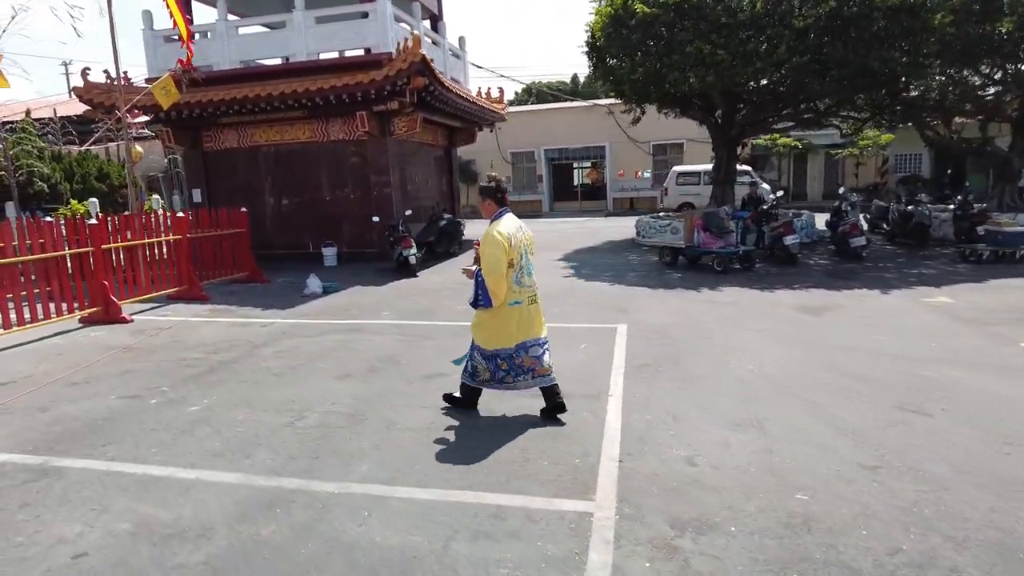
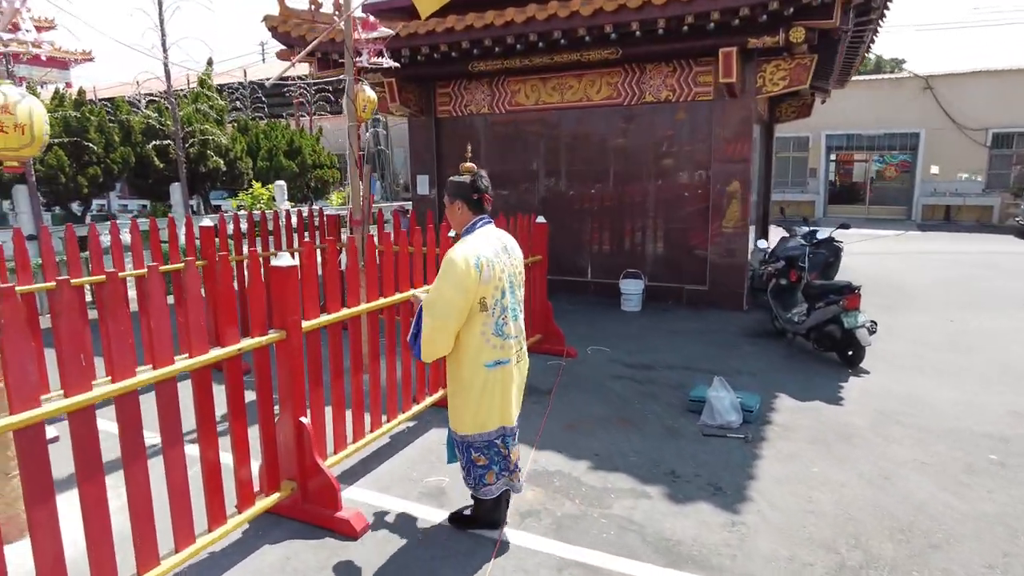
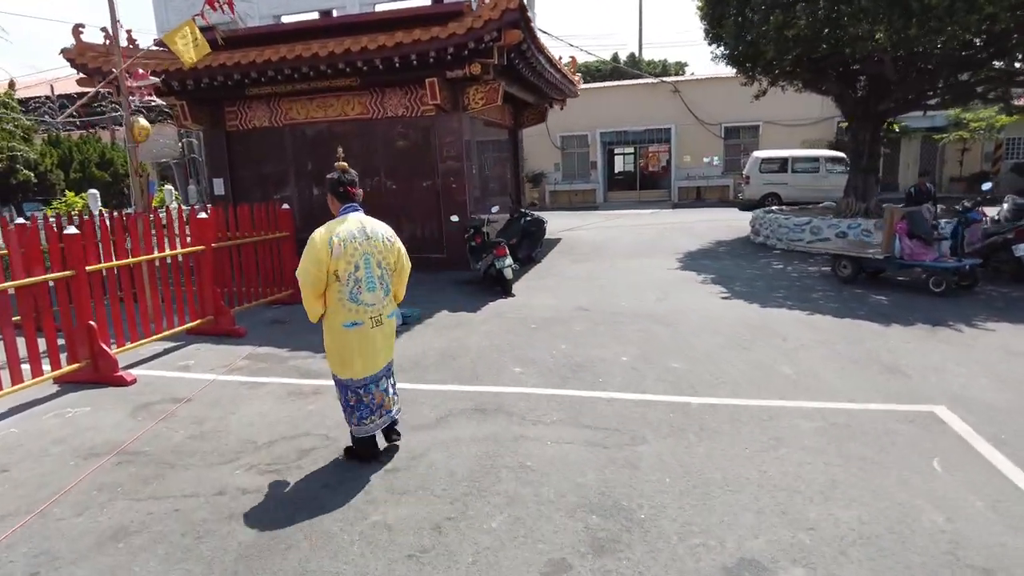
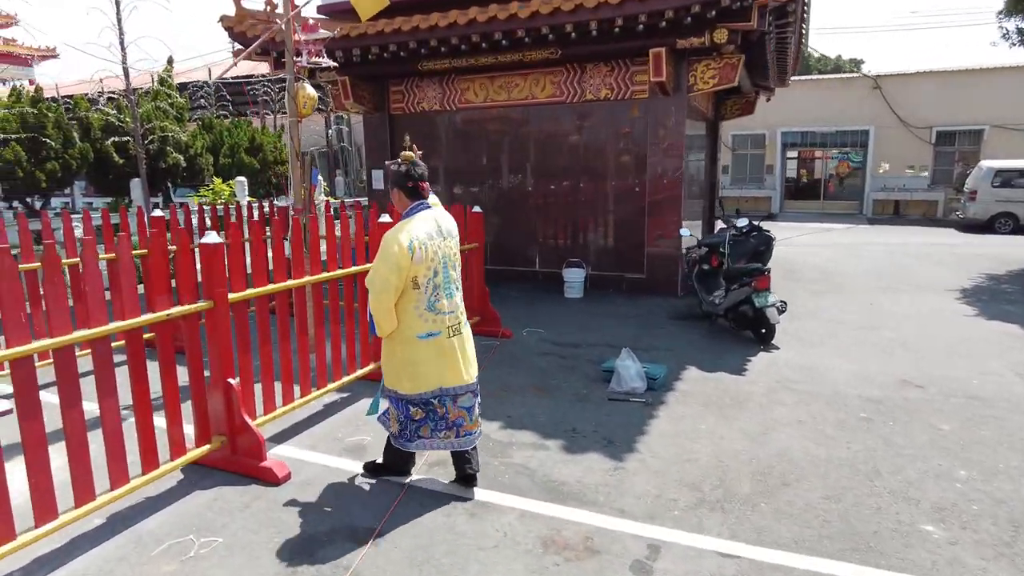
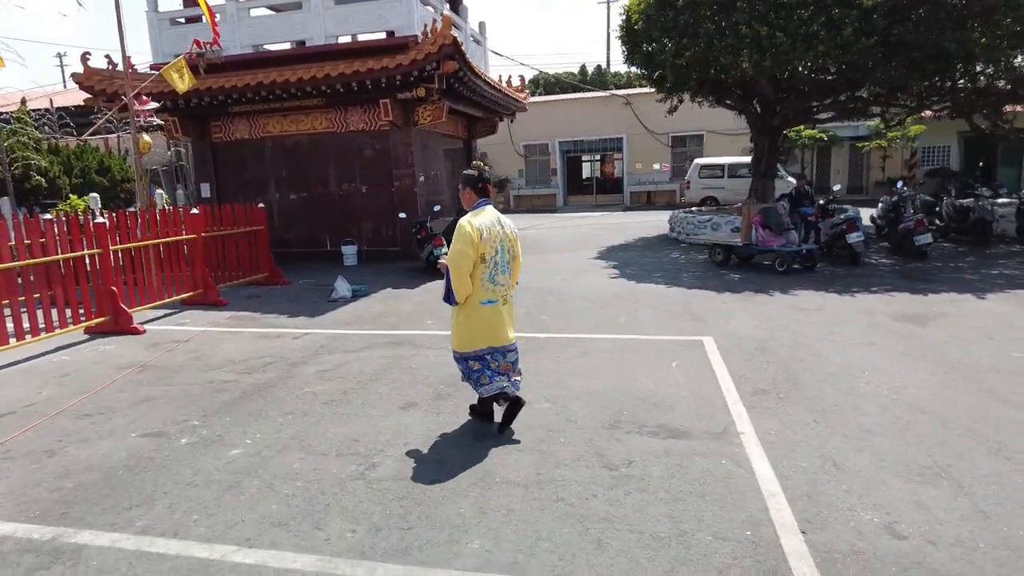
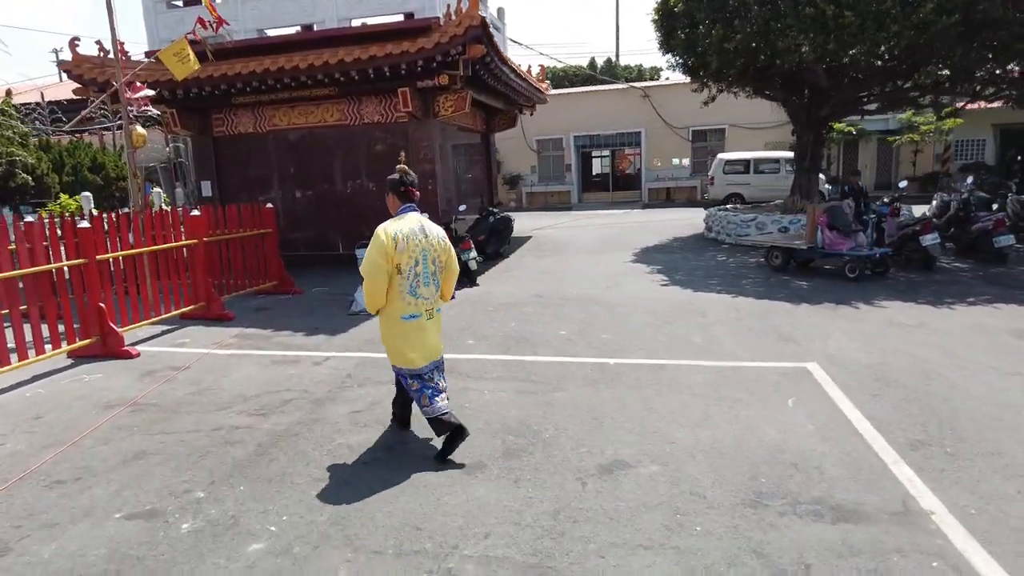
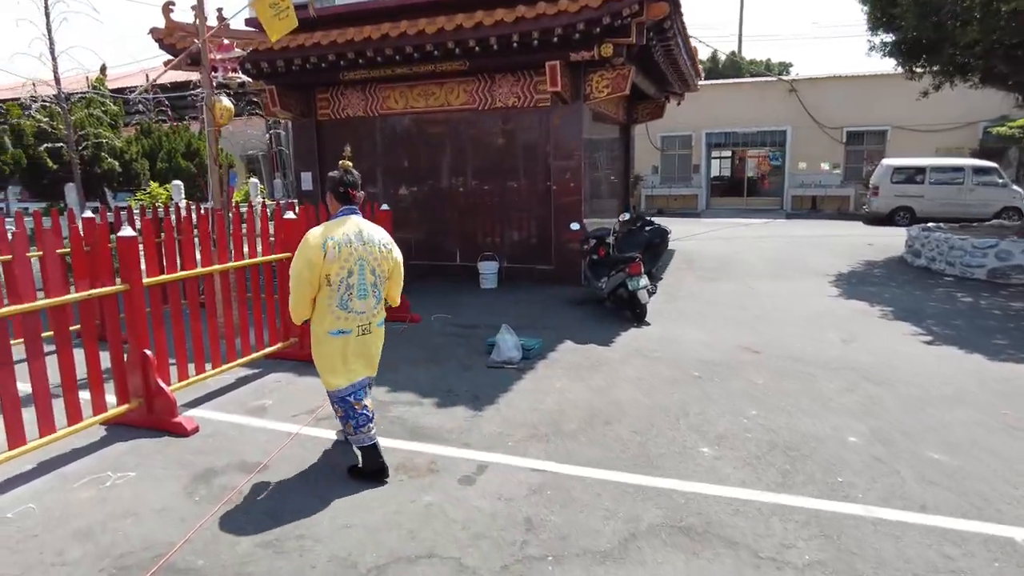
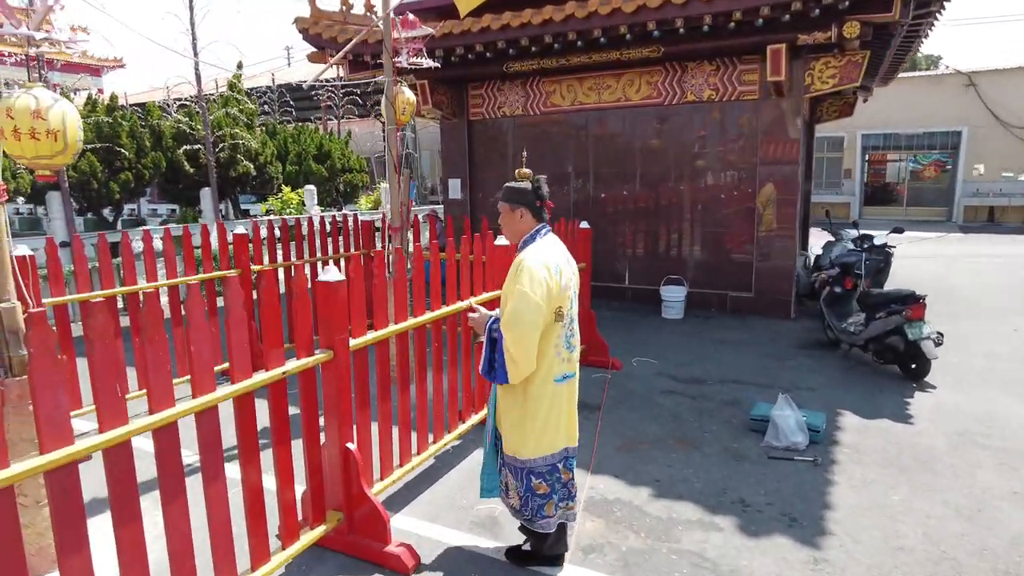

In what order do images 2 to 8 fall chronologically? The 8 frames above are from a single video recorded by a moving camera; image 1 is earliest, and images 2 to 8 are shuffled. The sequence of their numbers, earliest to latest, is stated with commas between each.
5, 6, 3, 7, 4, 2, 8
